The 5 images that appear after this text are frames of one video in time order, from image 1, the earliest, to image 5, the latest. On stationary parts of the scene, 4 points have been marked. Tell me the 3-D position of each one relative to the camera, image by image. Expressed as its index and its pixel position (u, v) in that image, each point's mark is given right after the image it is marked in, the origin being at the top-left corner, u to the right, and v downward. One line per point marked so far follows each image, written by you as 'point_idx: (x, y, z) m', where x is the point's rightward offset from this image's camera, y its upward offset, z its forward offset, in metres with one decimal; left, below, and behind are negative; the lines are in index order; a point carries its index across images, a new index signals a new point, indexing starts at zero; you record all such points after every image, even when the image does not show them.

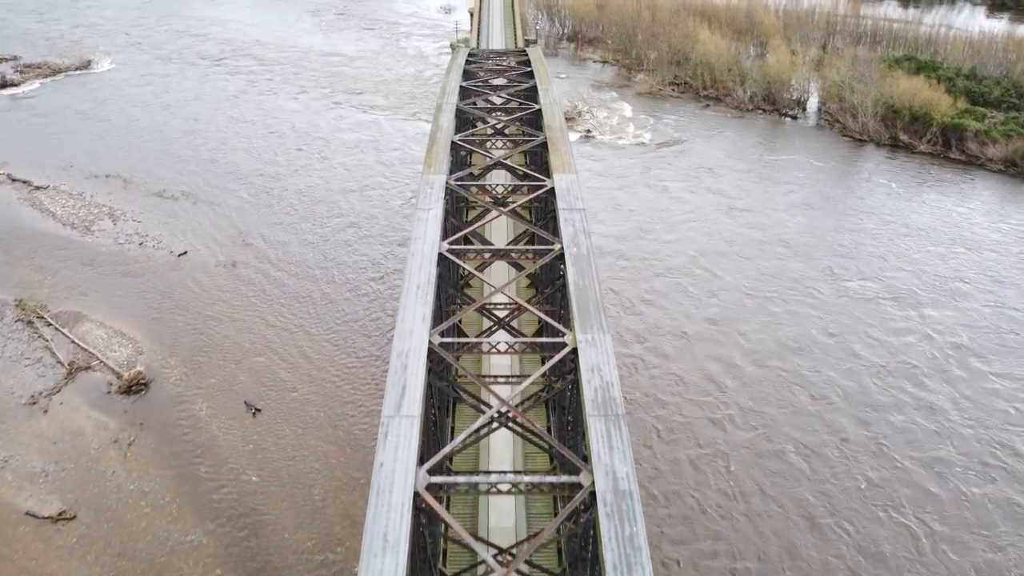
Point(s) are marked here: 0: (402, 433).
0: (-1.2, -1.5, +8.4) m
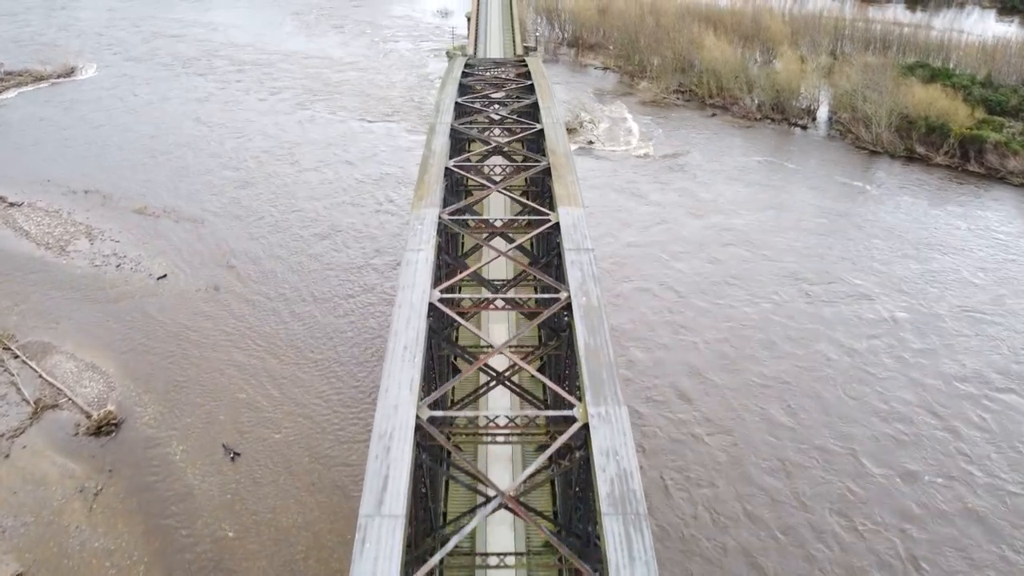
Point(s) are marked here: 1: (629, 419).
0: (-1.1, -2.2, +7.0) m
1: (+1.2, -1.3, +8.2) m
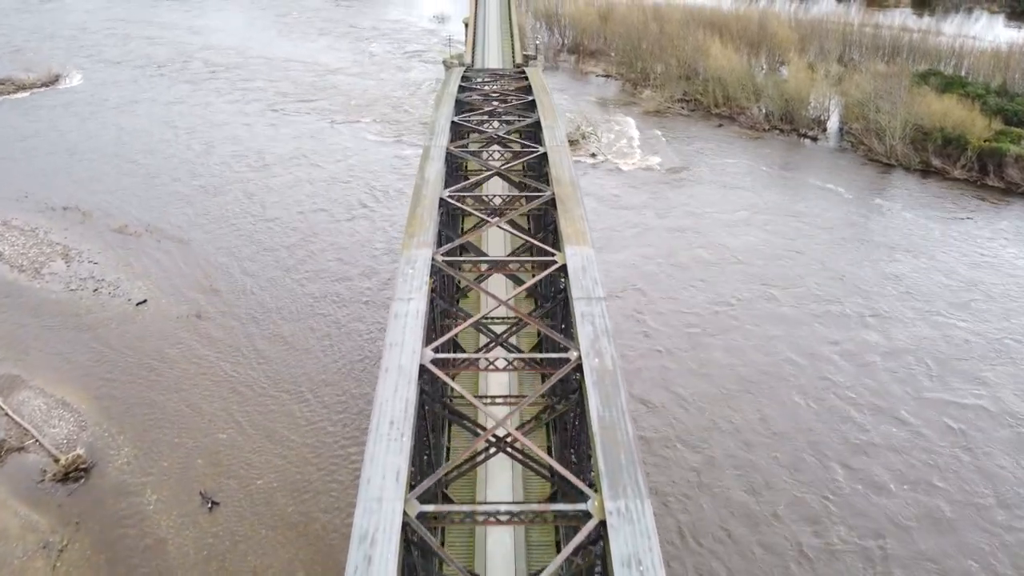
0: (-1.1, -2.9, +5.8) m
1: (+1.2, -2.0, +7.0) m
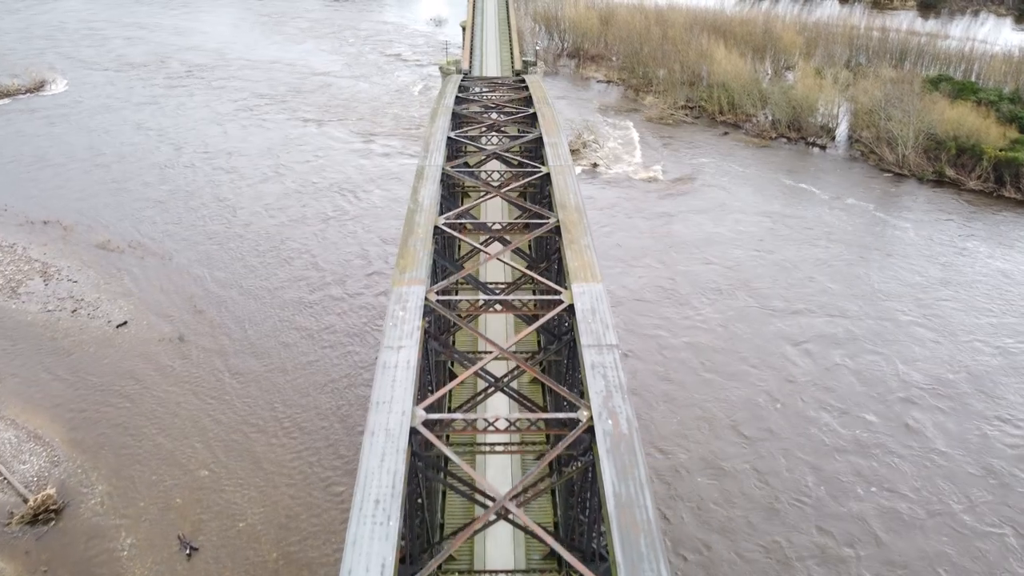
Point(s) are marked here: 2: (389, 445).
0: (-1.1, -3.4, +4.8) m
1: (+1.3, -2.5, +6.0) m
2: (-1.2, -1.5, +7.5) m
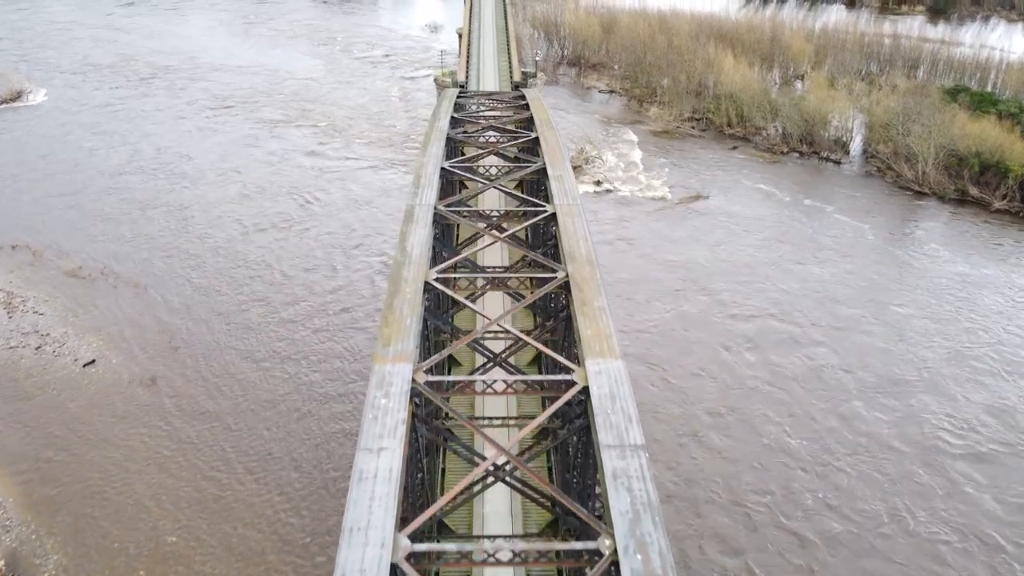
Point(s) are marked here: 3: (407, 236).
0: (-1.0, -4.2, +3.3) m
1: (+1.3, -3.3, +4.5) m
2: (-1.1, -2.3, +6.0) m
3: (-1.4, +0.7, +10.9) m
